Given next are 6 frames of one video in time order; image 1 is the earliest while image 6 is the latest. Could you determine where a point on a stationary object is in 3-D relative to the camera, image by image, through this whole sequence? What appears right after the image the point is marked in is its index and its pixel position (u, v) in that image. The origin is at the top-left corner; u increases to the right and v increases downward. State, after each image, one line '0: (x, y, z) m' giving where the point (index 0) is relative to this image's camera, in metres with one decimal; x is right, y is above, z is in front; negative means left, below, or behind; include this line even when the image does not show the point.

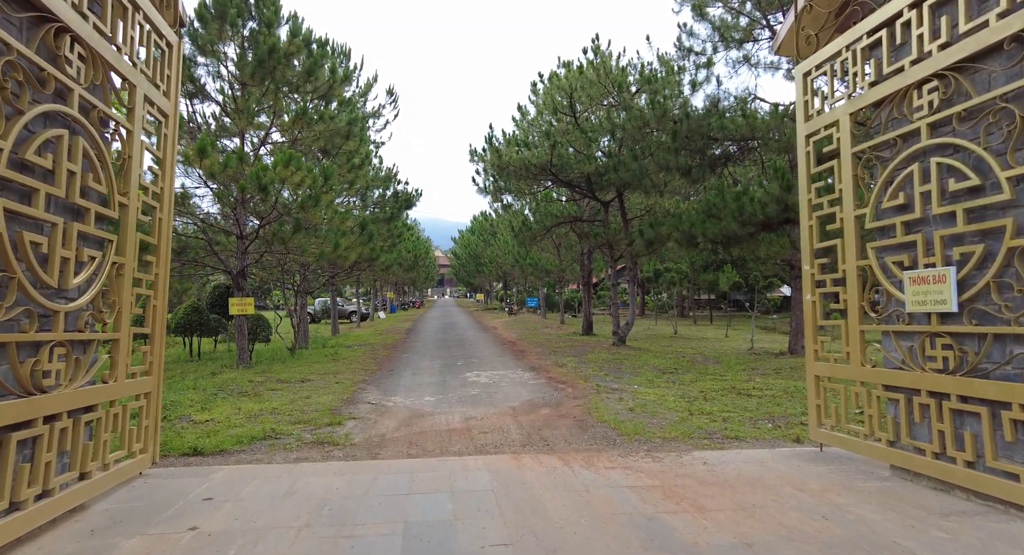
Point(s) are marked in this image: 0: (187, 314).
0: (-7.5, -0.8, +13.4) m
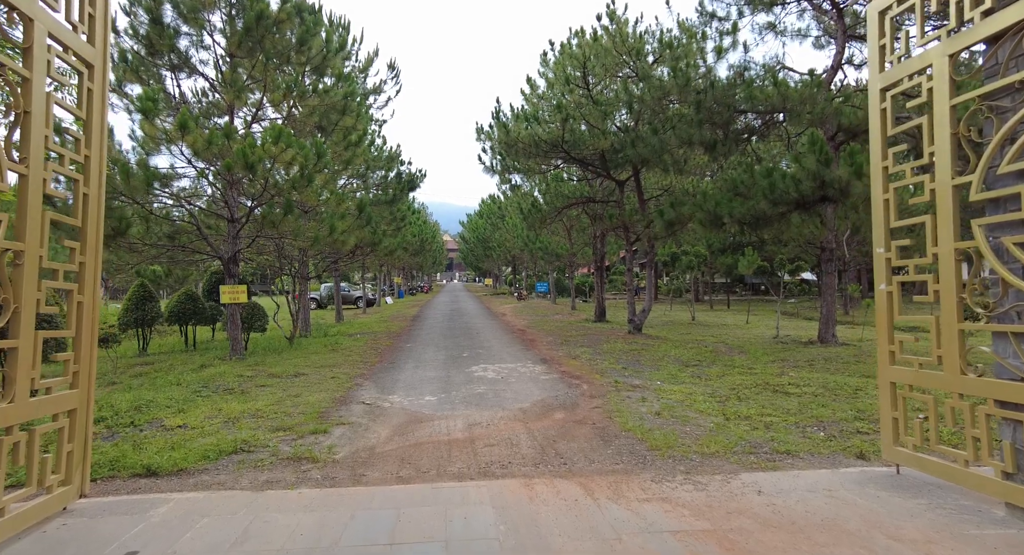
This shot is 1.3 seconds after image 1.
0: (-7.3, -0.5, +12.8) m
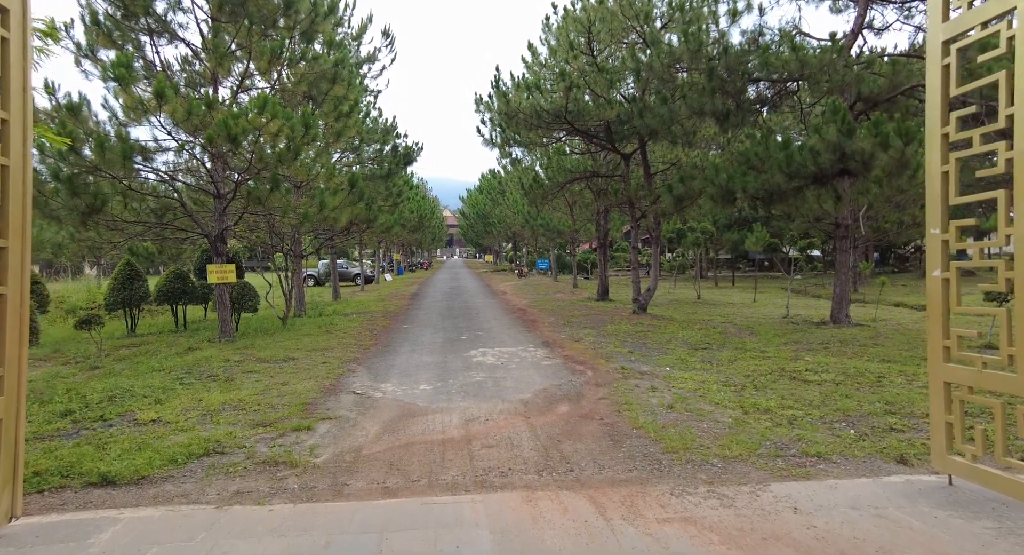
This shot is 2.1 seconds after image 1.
0: (-7.2, -0.1, +12.3) m
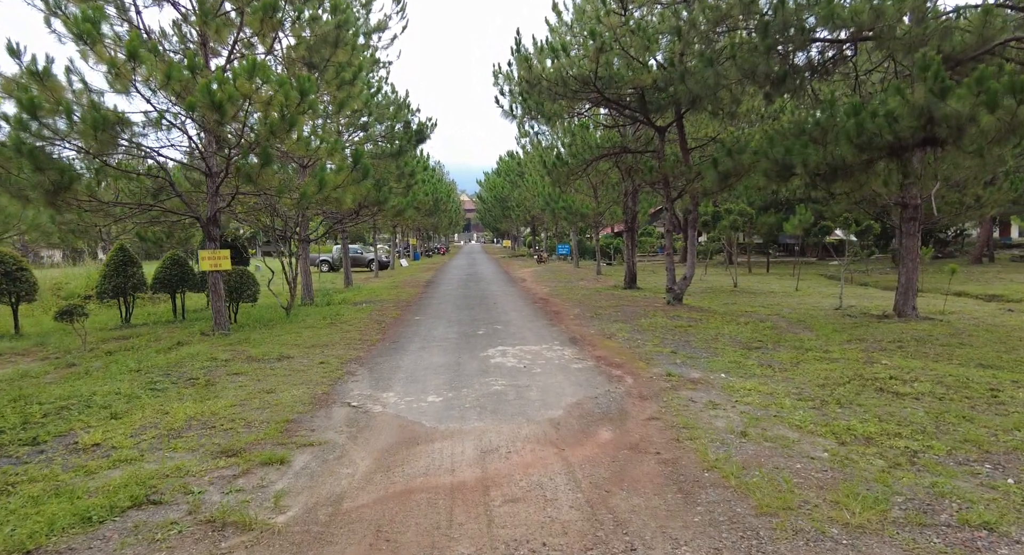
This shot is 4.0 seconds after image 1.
0: (-6.8, +0.2, +11.5) m
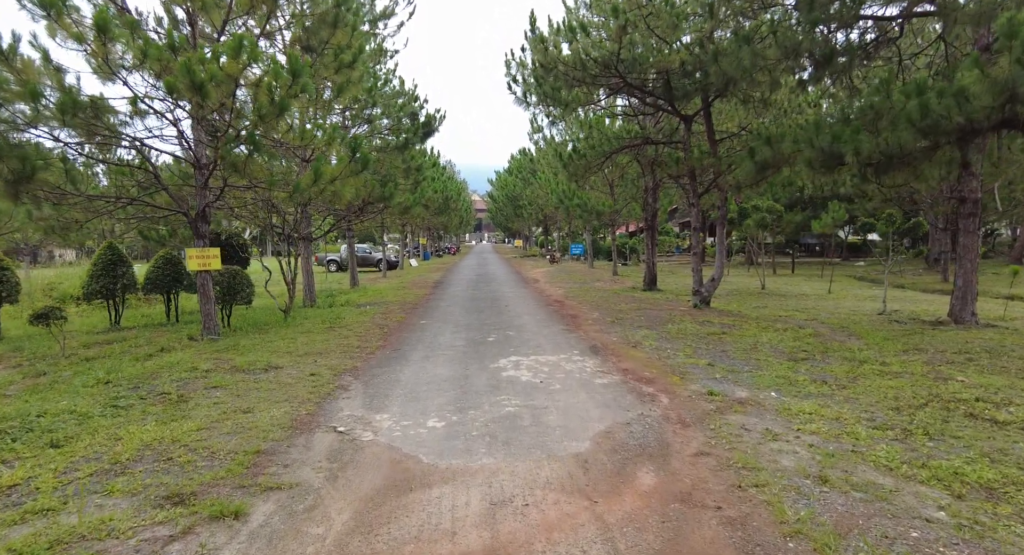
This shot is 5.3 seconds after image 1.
0: (-6.6, +0.2, +10.8) m
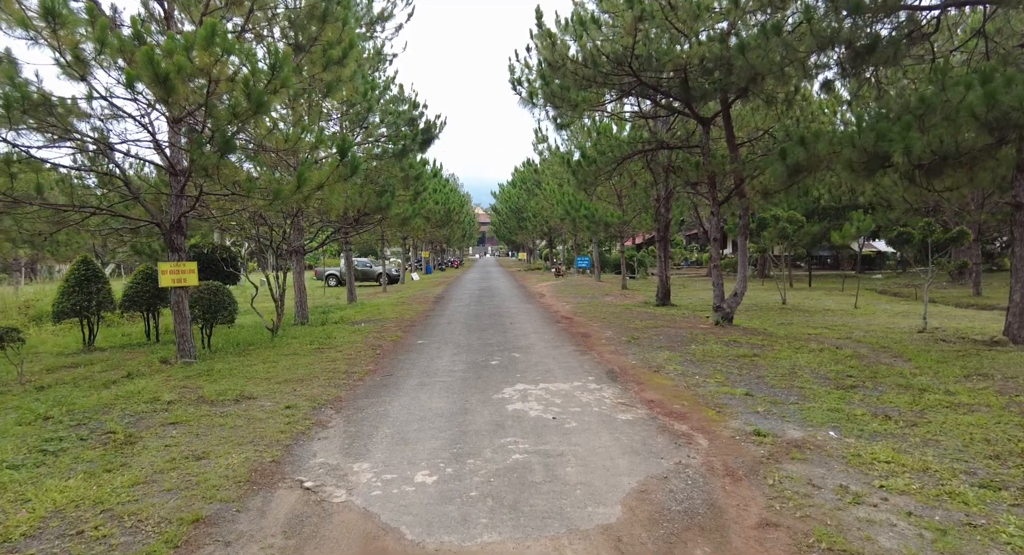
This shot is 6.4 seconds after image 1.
0: (-6.5, -0.1, +10.1) m
